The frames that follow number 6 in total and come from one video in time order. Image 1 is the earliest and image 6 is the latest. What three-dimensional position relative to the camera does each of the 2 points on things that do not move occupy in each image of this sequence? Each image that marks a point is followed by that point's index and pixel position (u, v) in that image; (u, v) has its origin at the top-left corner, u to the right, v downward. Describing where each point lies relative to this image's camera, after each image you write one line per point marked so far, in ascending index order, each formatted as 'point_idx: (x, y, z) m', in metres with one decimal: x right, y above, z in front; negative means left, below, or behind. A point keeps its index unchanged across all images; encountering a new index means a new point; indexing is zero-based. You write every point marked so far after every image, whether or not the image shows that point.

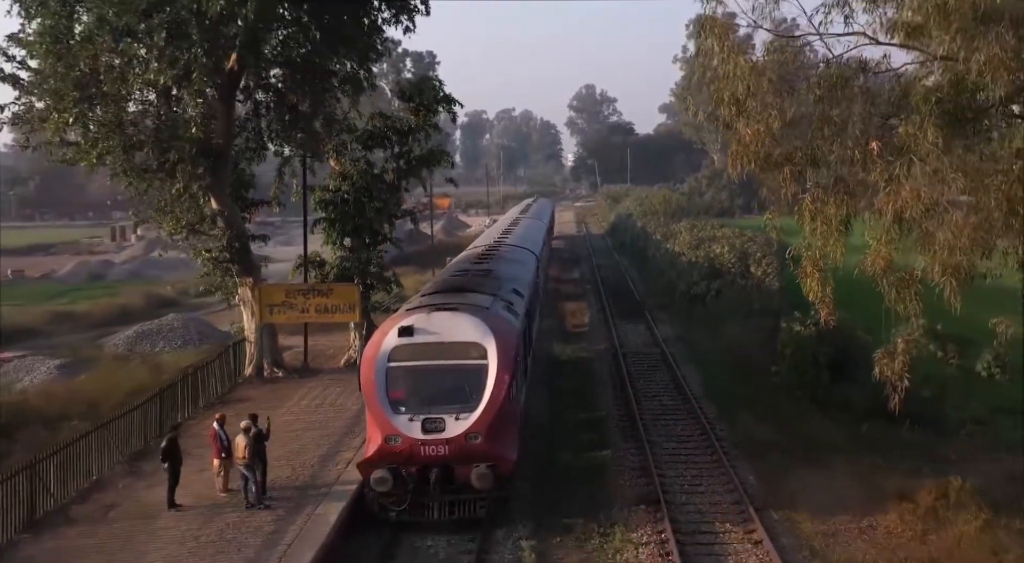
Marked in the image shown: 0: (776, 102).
0: (+2.4, +1.6, +12.9) m
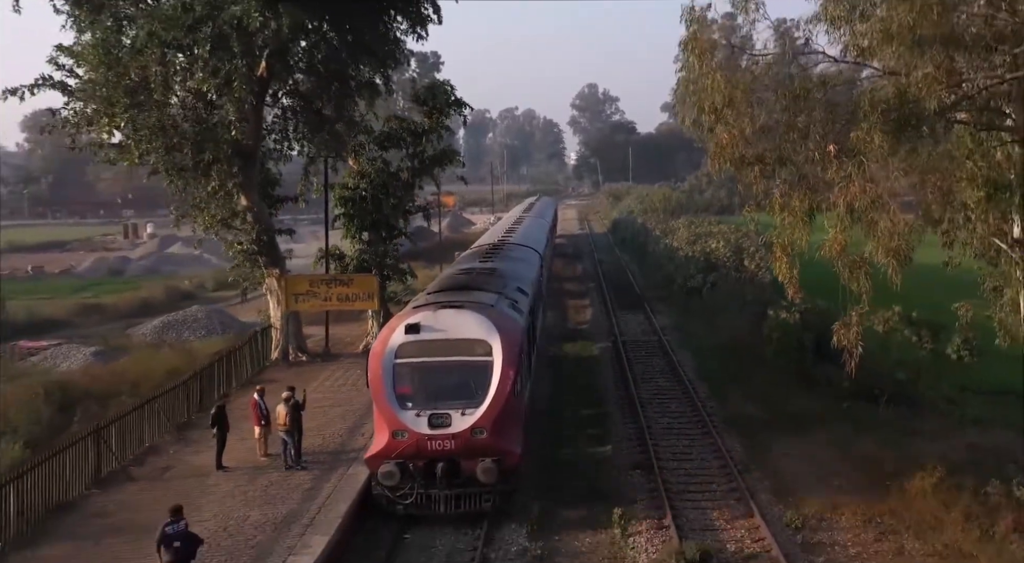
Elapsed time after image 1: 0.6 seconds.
0: (+2.5, +1.8, +14.9) m
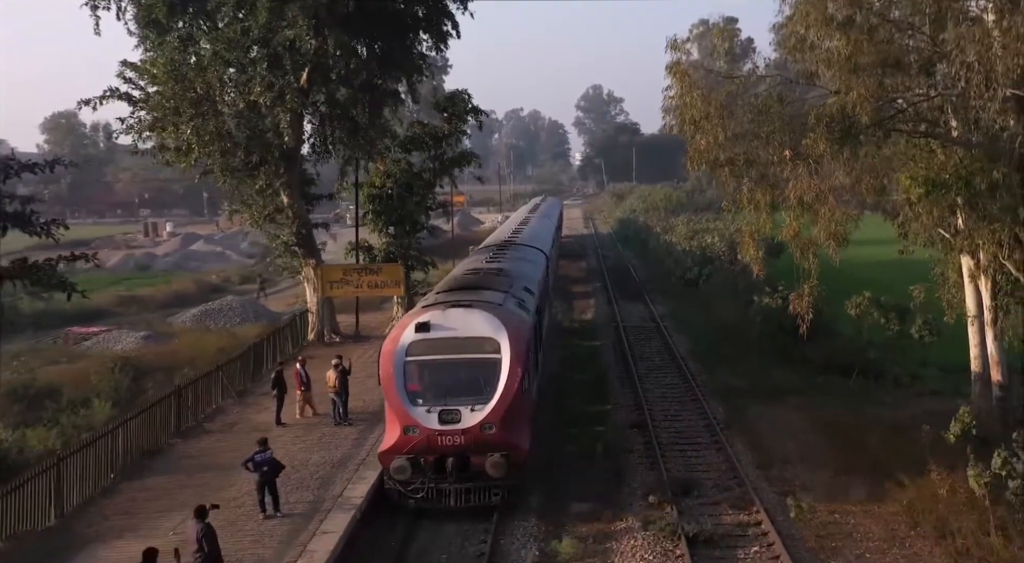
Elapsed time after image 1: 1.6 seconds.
0: (+2.7, +2.0, +18.0) m
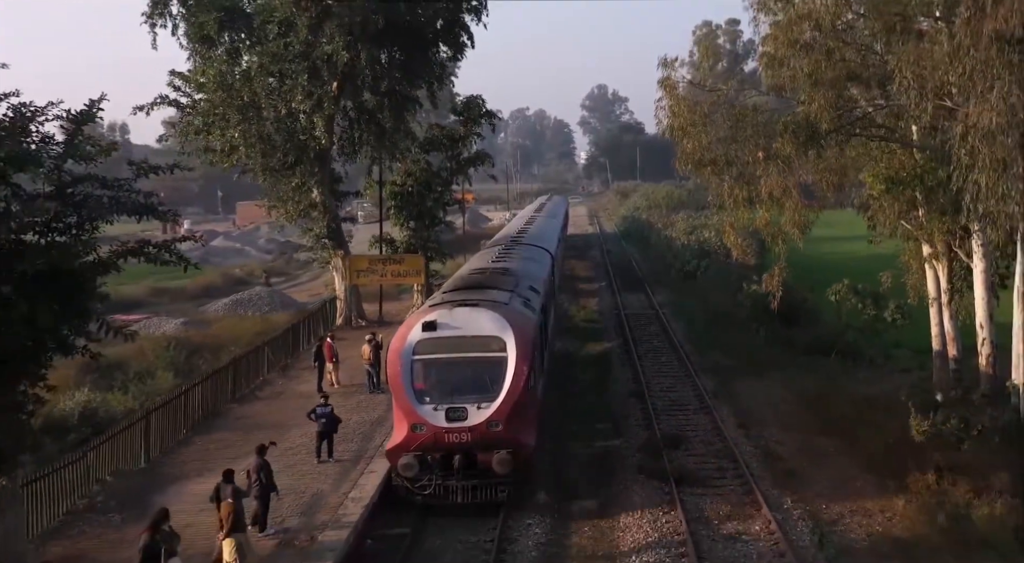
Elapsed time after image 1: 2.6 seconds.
0: (+2.9, +2.3, +20.8) m
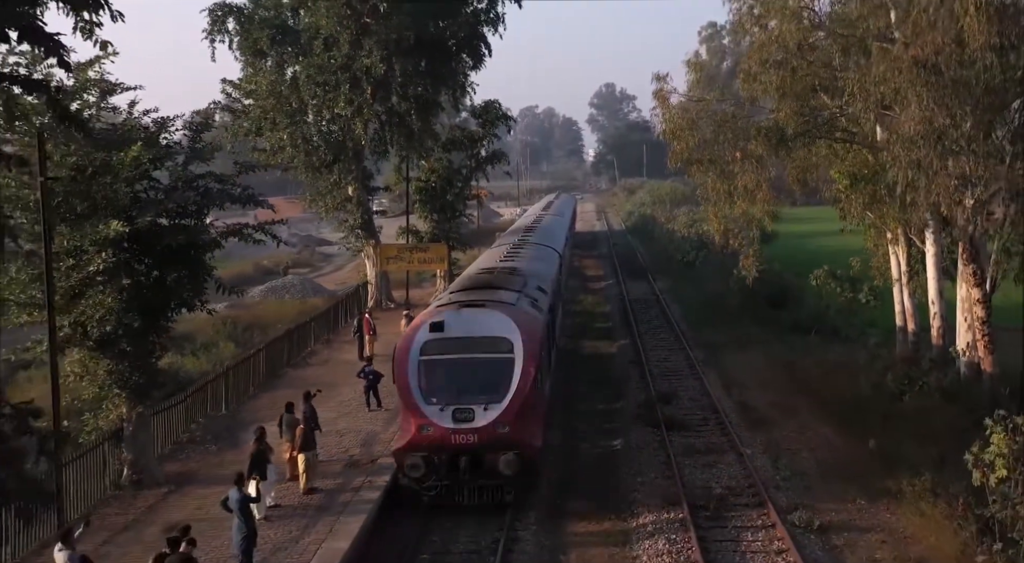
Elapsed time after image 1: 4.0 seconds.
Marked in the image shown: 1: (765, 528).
0: (+3.2, +2.6, +24.5) m
1: (+2.9, -2.8, +15.9) m
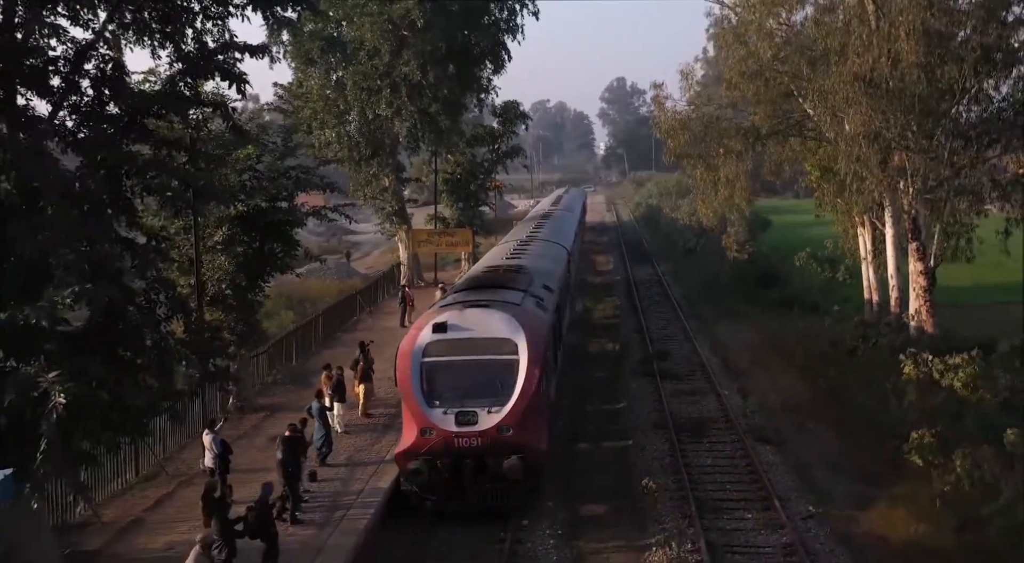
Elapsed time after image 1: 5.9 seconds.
0: (+3.6, +3.1, +28.9) m
1: (+3.2, -2.4, +20.3) m
